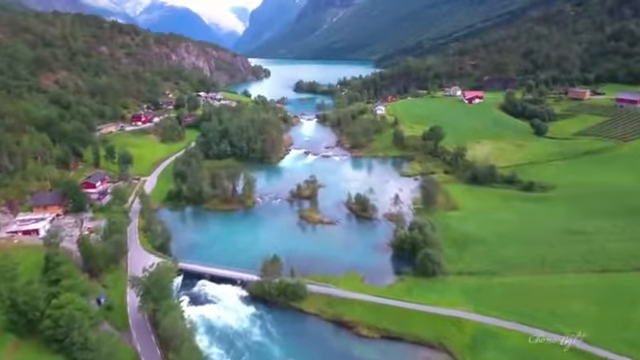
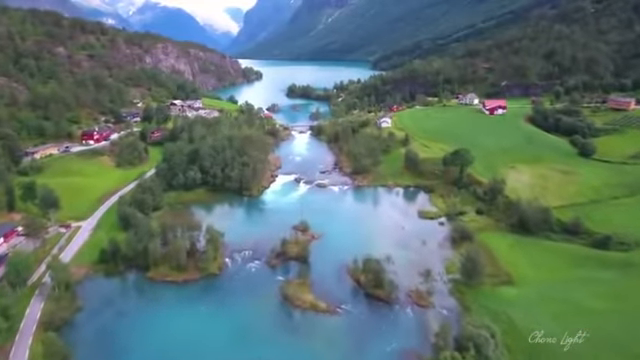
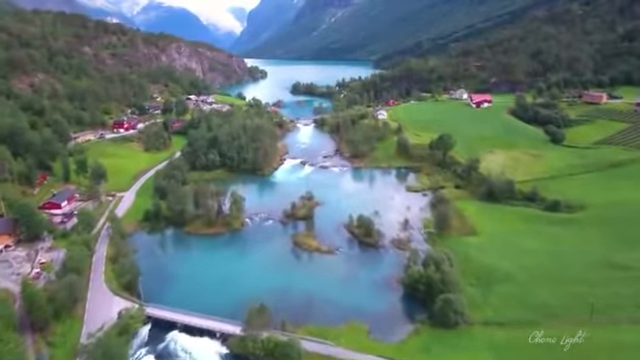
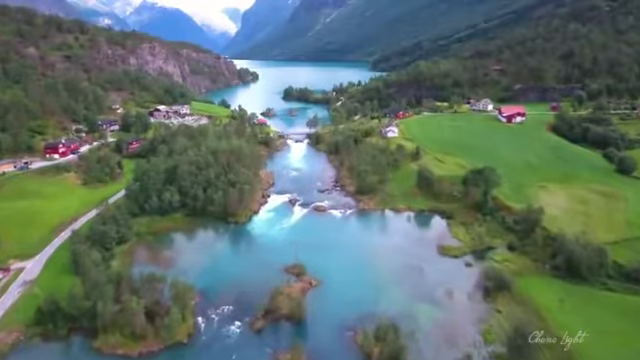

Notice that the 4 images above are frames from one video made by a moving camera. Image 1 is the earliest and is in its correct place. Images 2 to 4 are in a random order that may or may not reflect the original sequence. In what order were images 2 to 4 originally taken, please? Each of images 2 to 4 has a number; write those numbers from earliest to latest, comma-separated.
3, 2, 4
